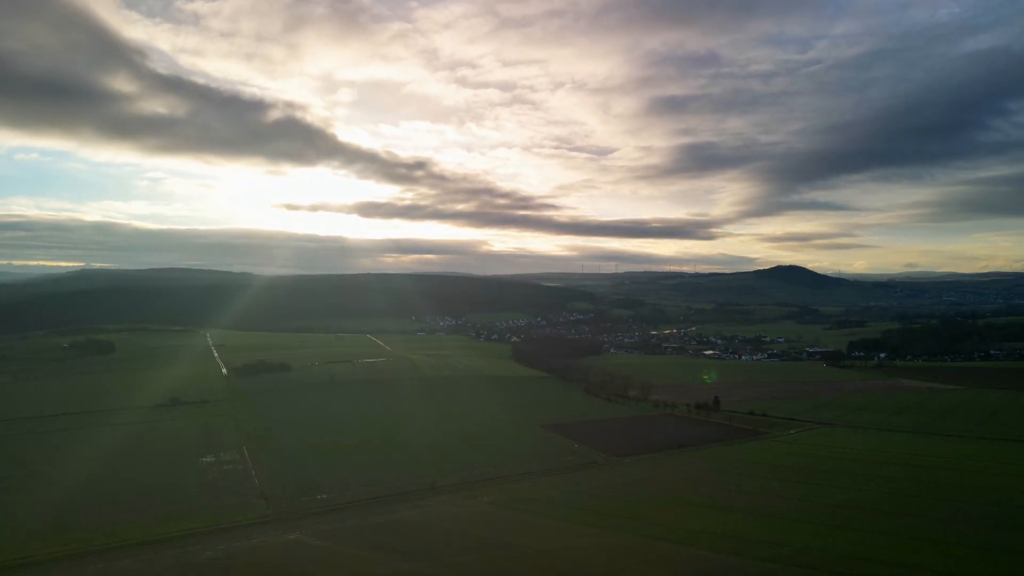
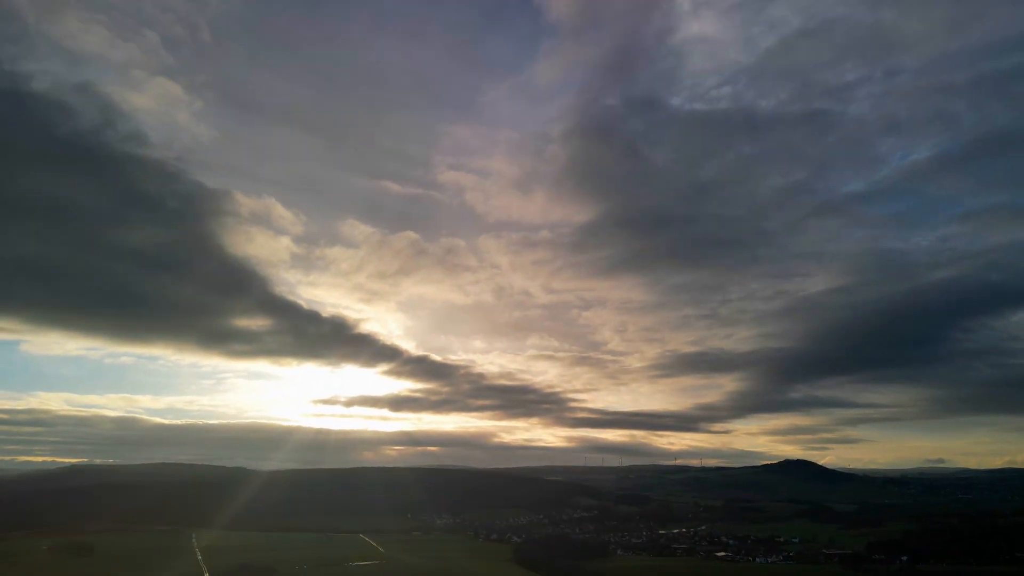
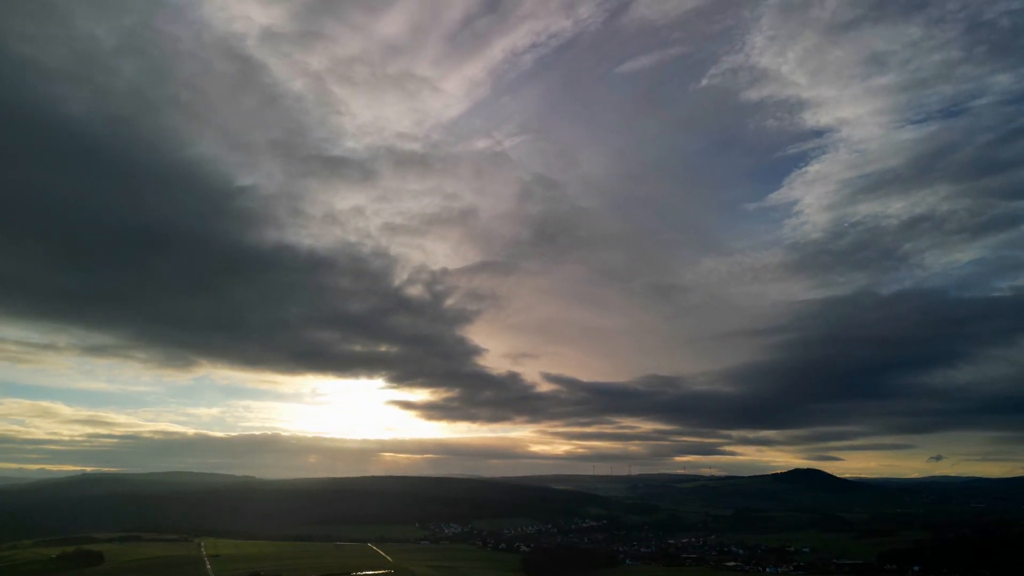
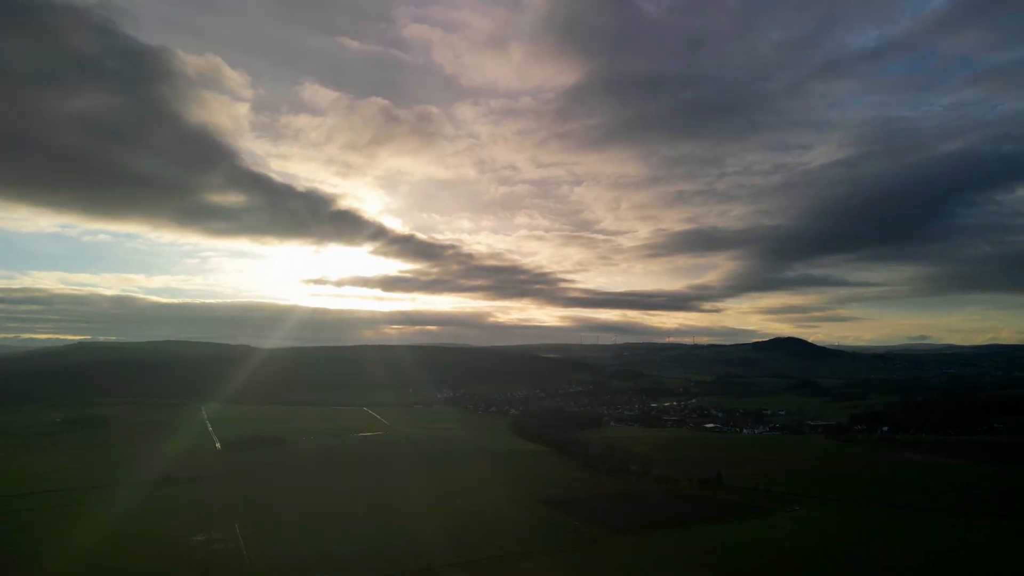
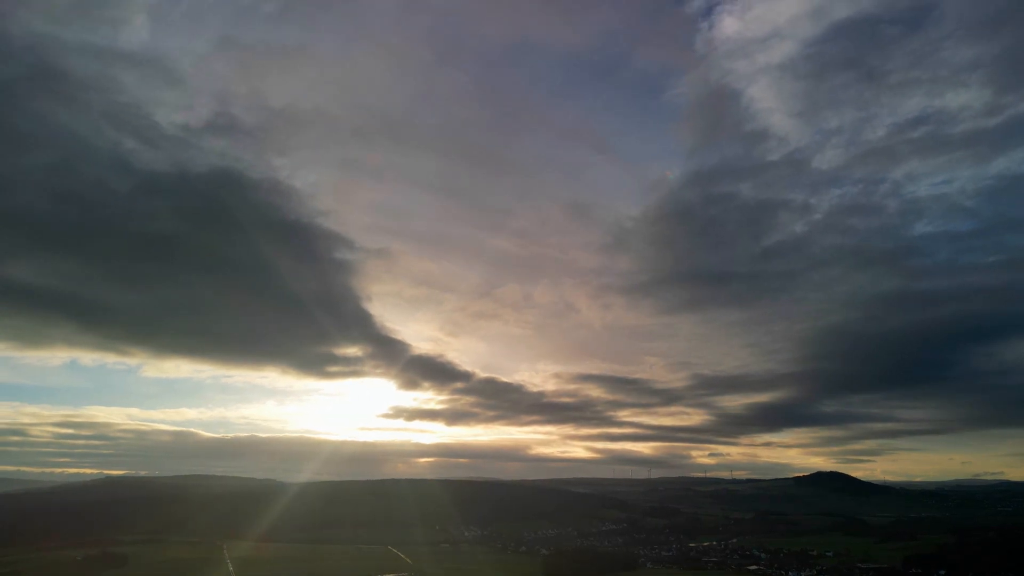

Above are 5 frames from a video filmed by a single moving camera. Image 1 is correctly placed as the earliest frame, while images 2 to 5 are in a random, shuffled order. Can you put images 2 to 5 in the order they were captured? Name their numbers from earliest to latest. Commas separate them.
4, 2, 5, 3
